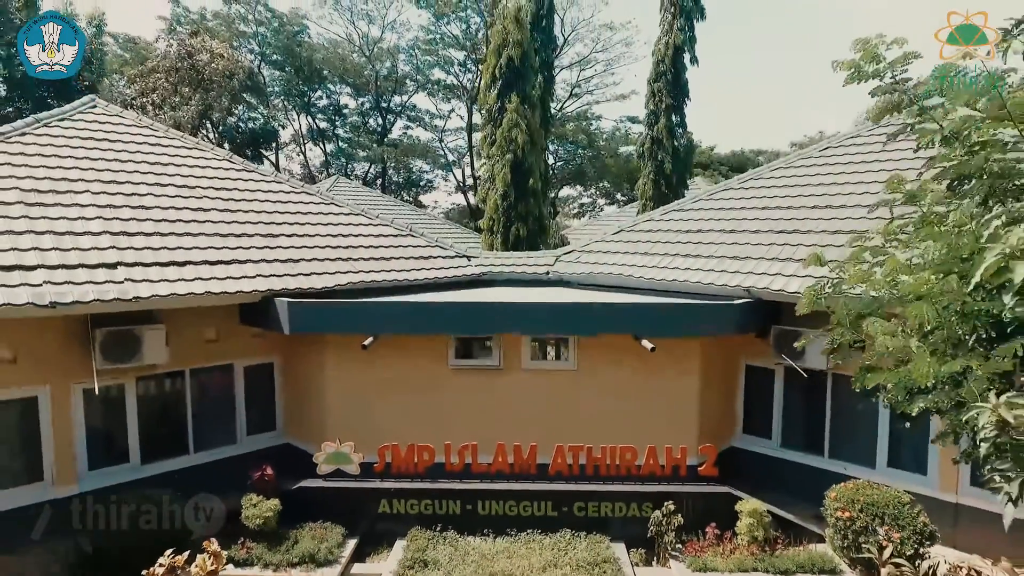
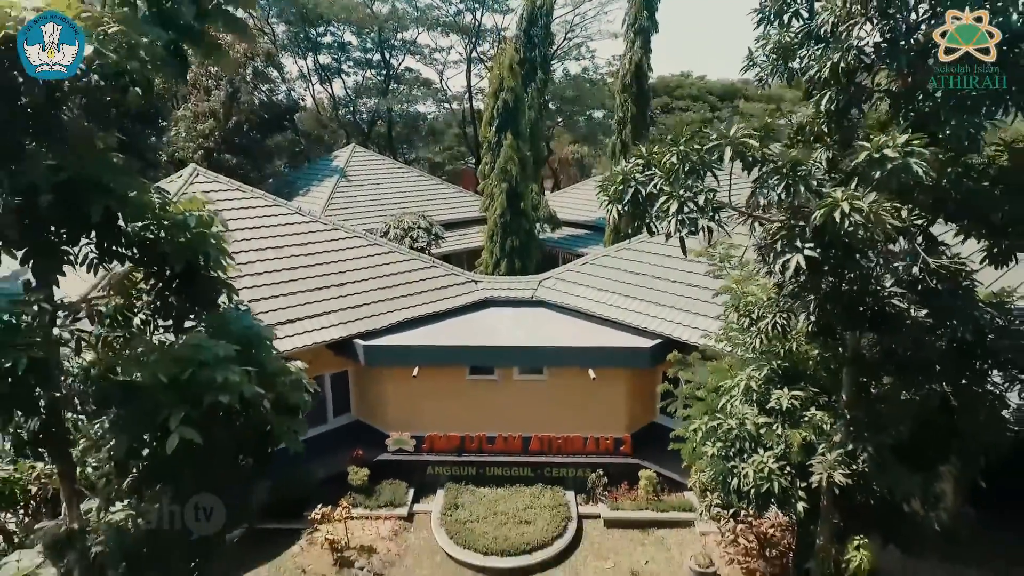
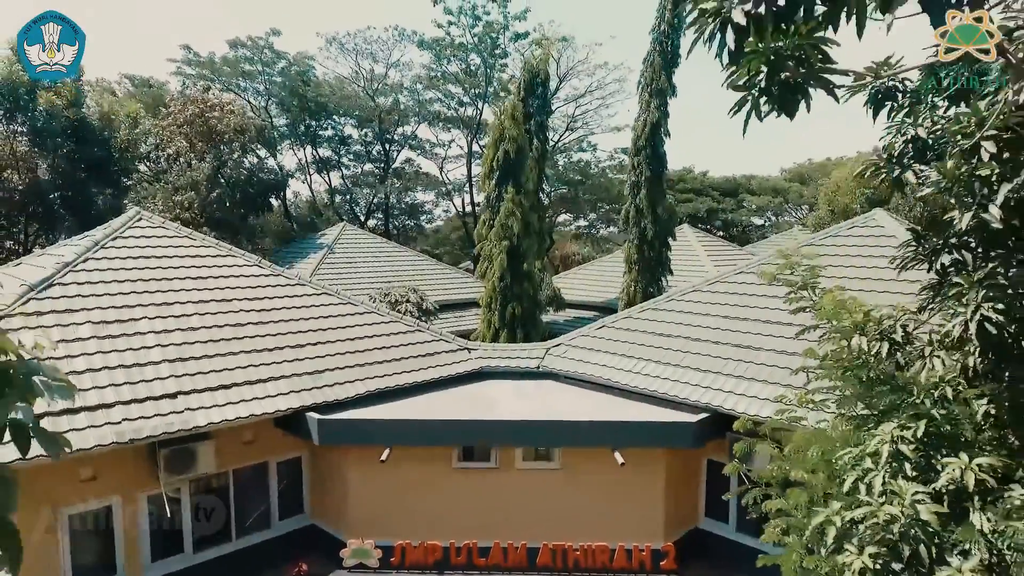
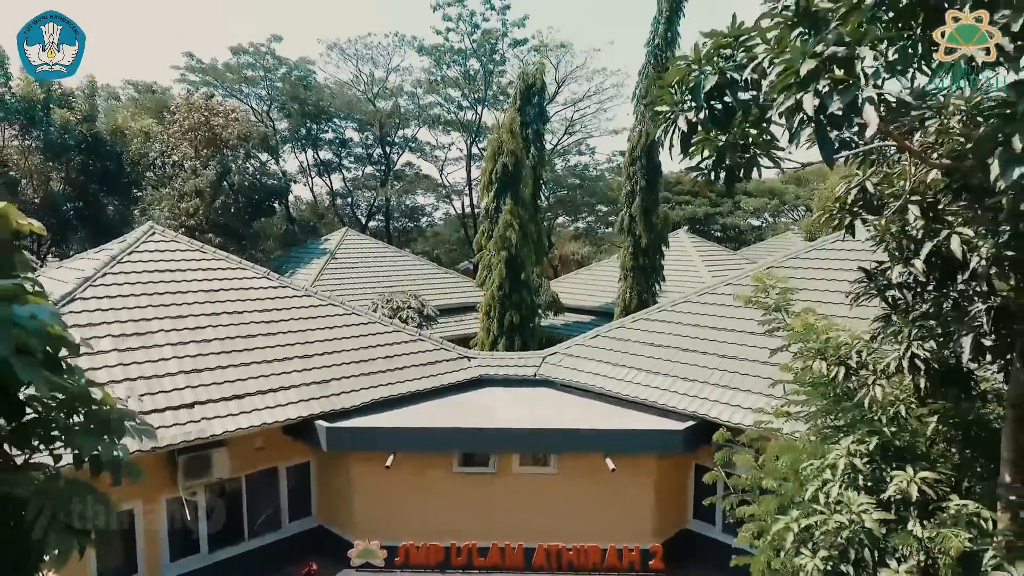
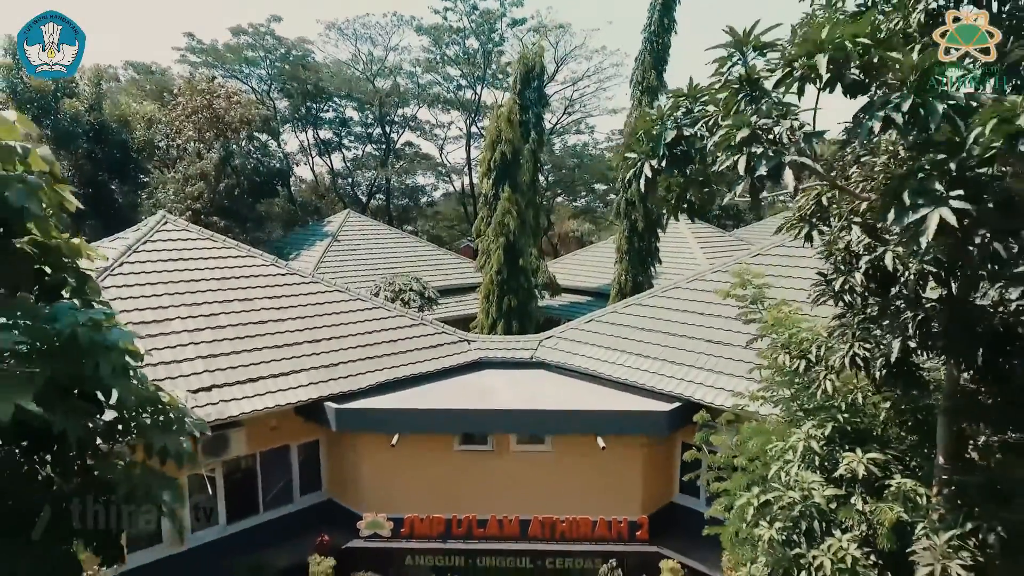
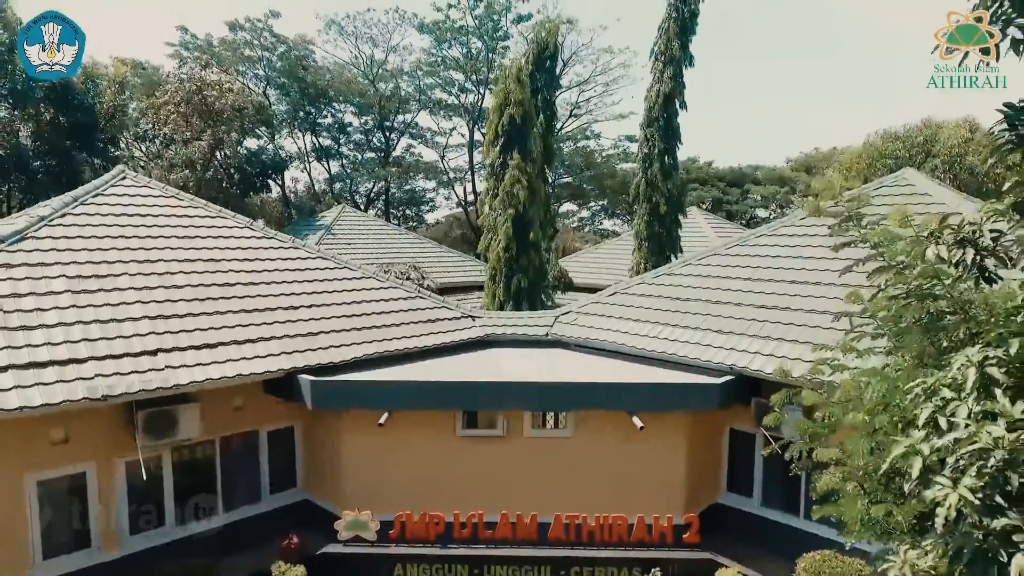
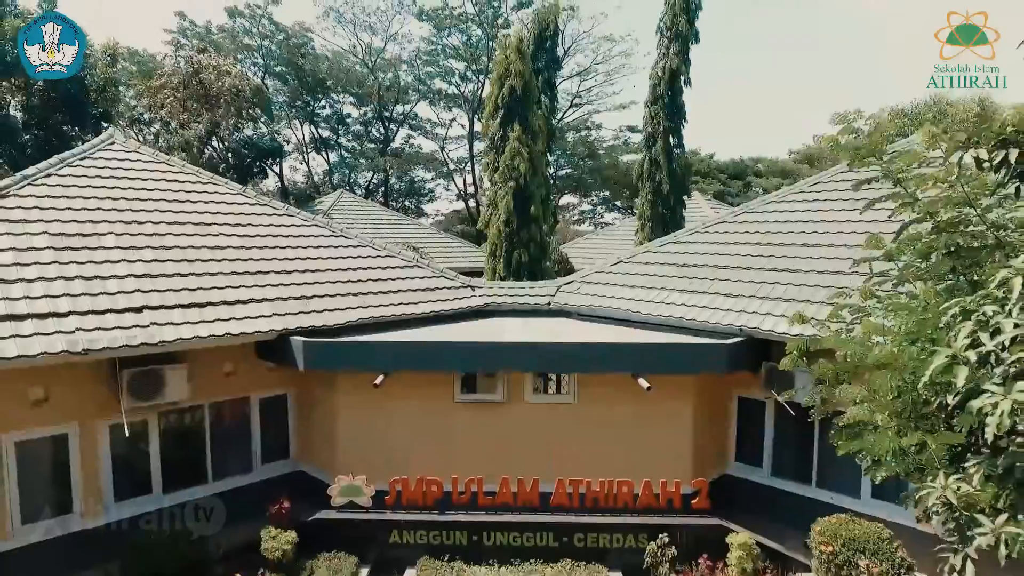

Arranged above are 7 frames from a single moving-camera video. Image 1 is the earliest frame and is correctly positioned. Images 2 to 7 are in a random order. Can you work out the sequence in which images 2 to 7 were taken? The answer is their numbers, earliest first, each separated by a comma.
7, 6, 3, 4, 5, 2
